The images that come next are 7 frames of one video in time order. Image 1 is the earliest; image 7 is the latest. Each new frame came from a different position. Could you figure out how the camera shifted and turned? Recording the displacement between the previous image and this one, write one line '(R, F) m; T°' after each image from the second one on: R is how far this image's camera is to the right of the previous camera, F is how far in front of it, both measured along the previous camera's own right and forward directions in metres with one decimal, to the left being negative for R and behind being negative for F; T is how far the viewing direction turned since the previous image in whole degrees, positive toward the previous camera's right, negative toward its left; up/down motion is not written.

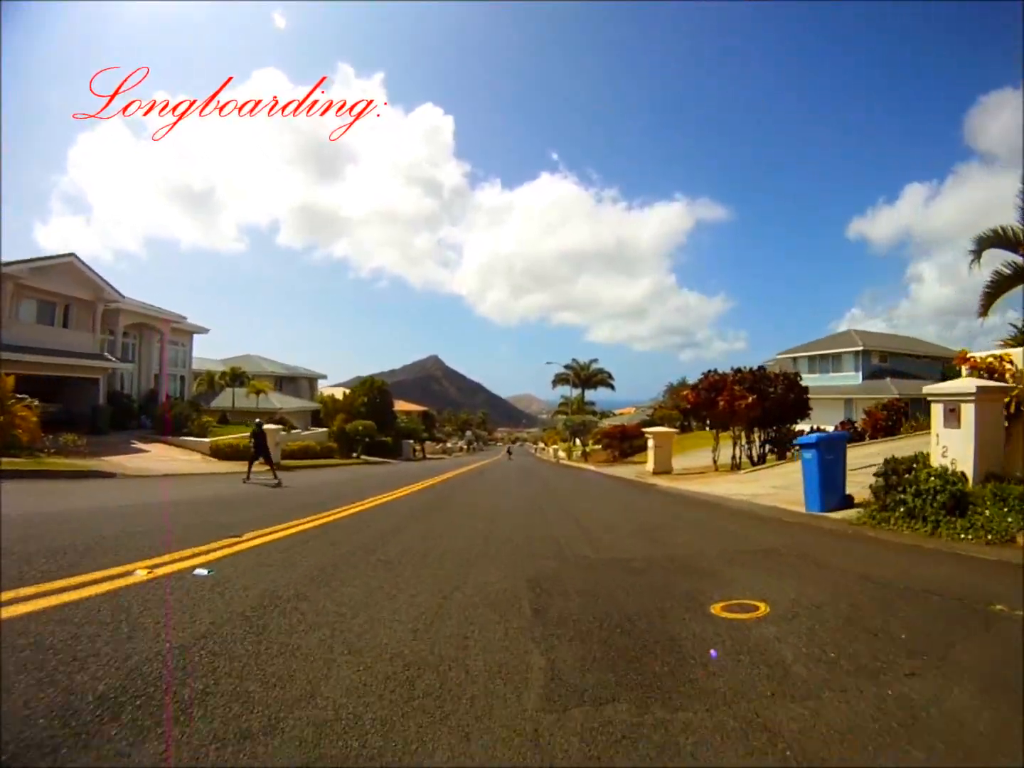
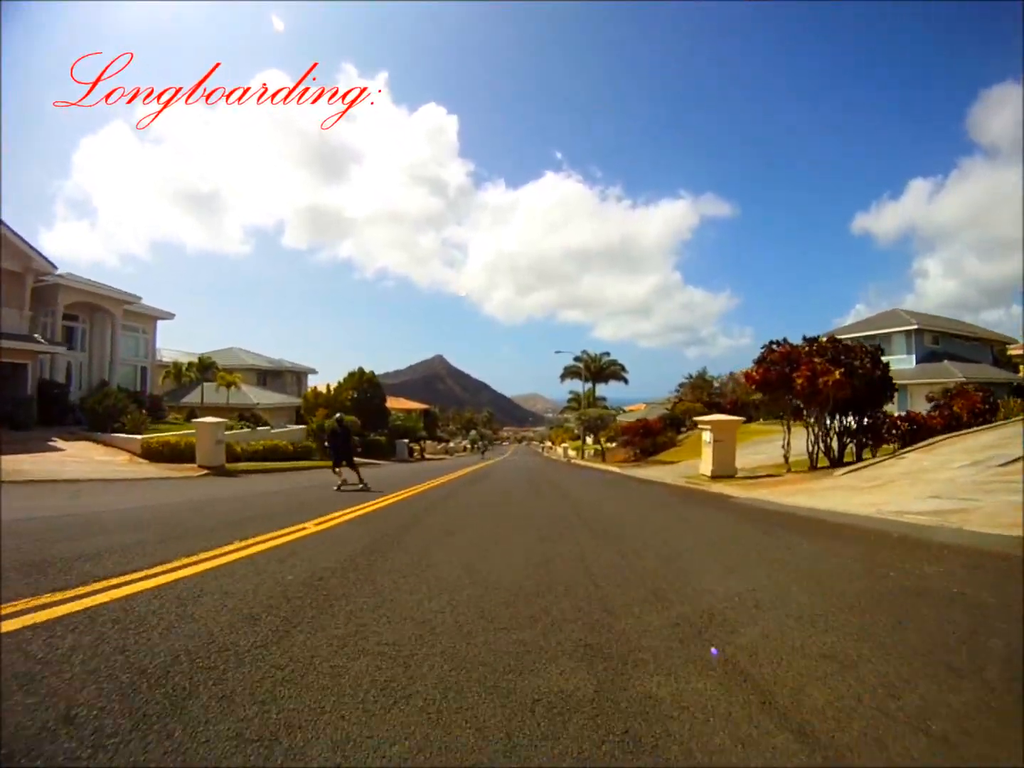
(0.0, +1.9) m; 0°
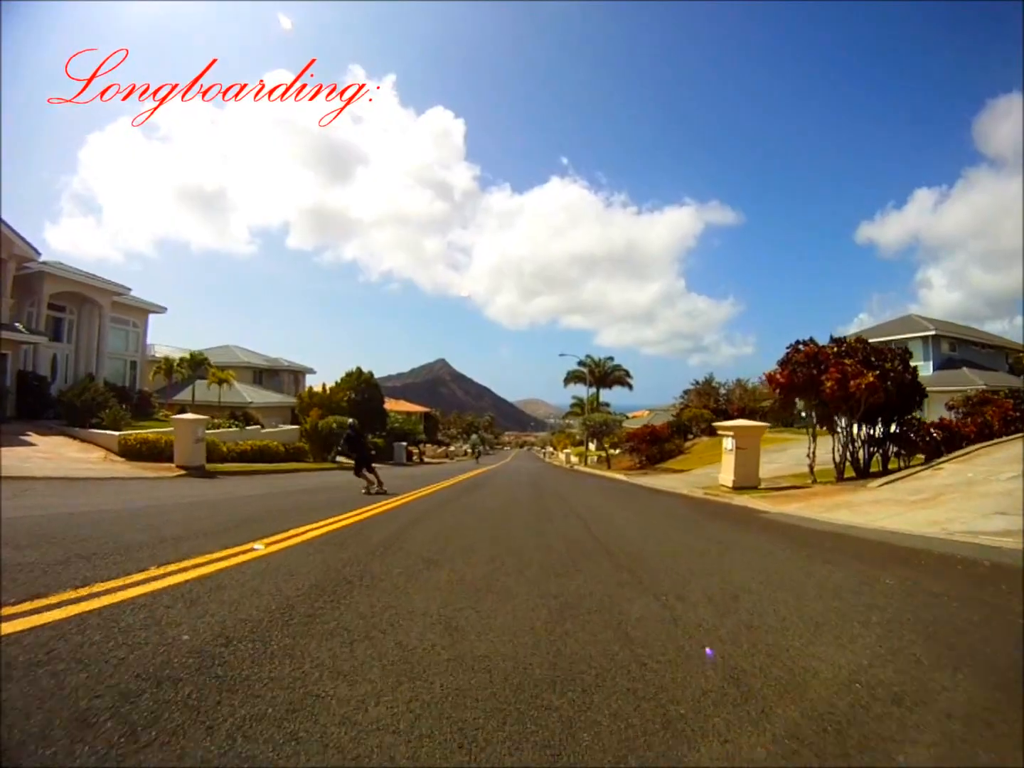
(0.0, +0.5) m; 0°
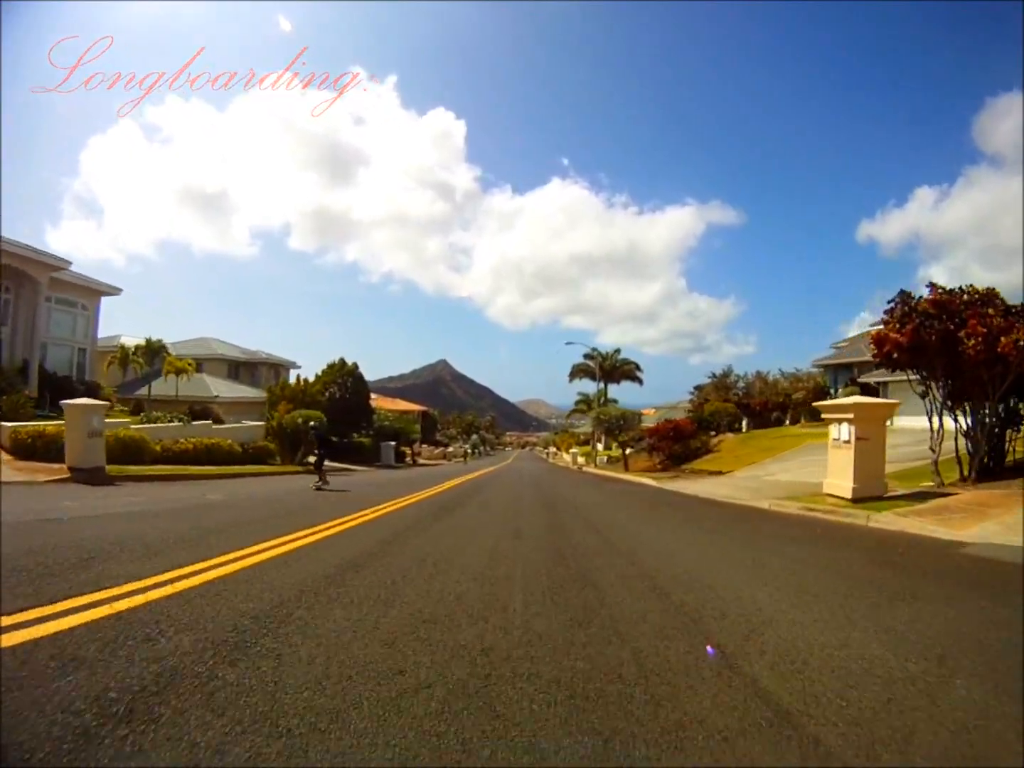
(0.0, +1.6) m; 0°
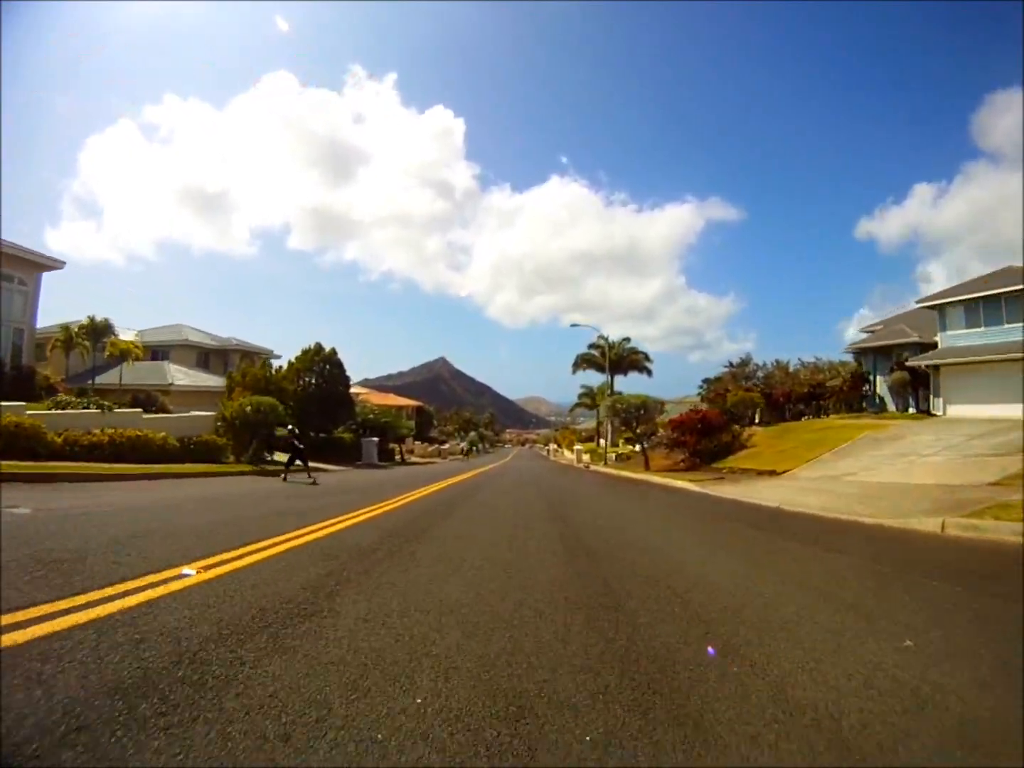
(0.0, +1.5) m; 0°
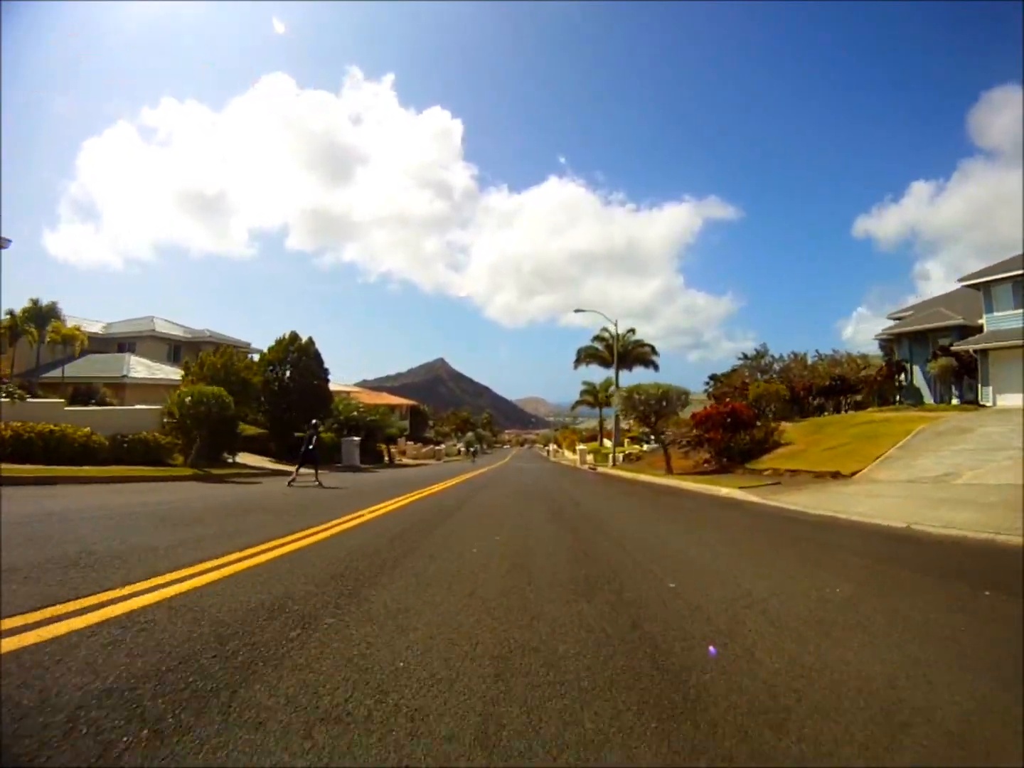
(0.0, +1.2) m; 0°
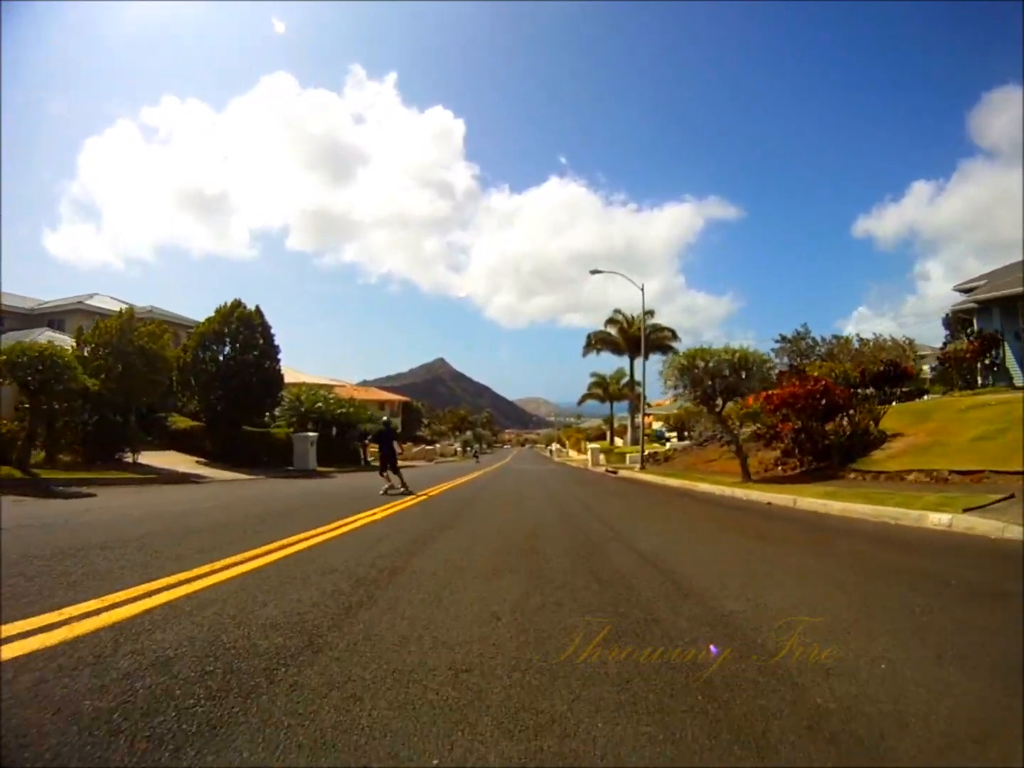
(0.0, +2.1) m; 0°
